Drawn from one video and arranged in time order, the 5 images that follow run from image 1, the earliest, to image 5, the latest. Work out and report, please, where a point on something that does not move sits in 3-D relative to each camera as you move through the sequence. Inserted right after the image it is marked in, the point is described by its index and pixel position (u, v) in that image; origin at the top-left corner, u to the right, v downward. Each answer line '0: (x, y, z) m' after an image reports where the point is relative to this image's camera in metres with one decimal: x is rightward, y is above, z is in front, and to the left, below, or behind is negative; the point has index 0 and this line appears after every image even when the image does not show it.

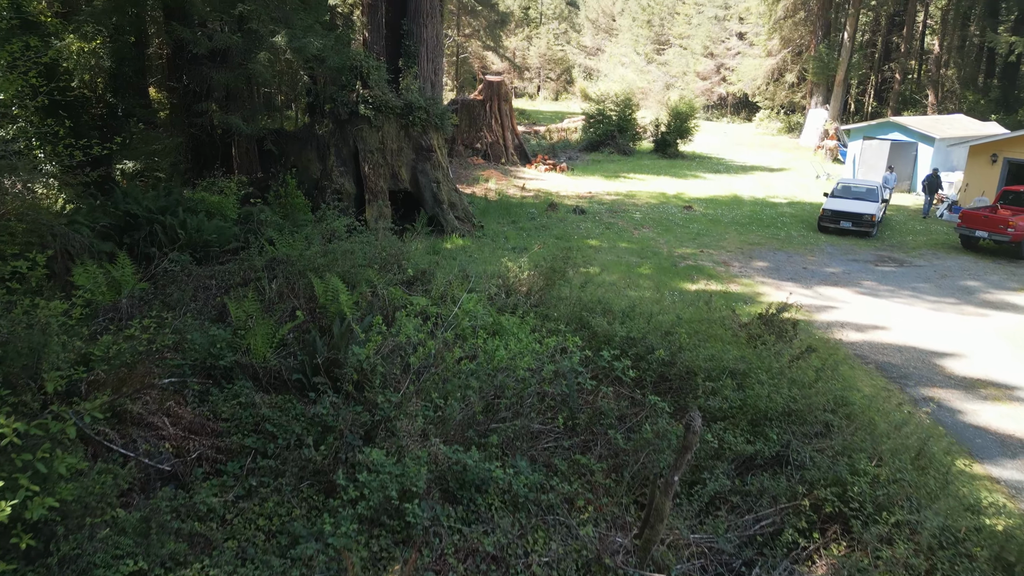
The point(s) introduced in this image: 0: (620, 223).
0: (+2.0, +1.2, +12.9) m
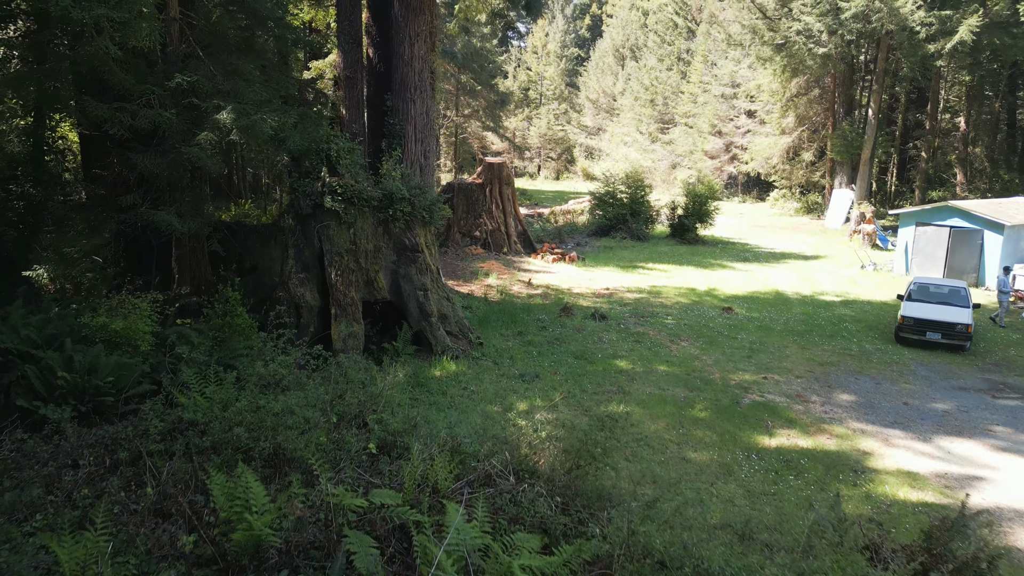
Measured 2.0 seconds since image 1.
0: (+2.1, -0.7, +10.5) m
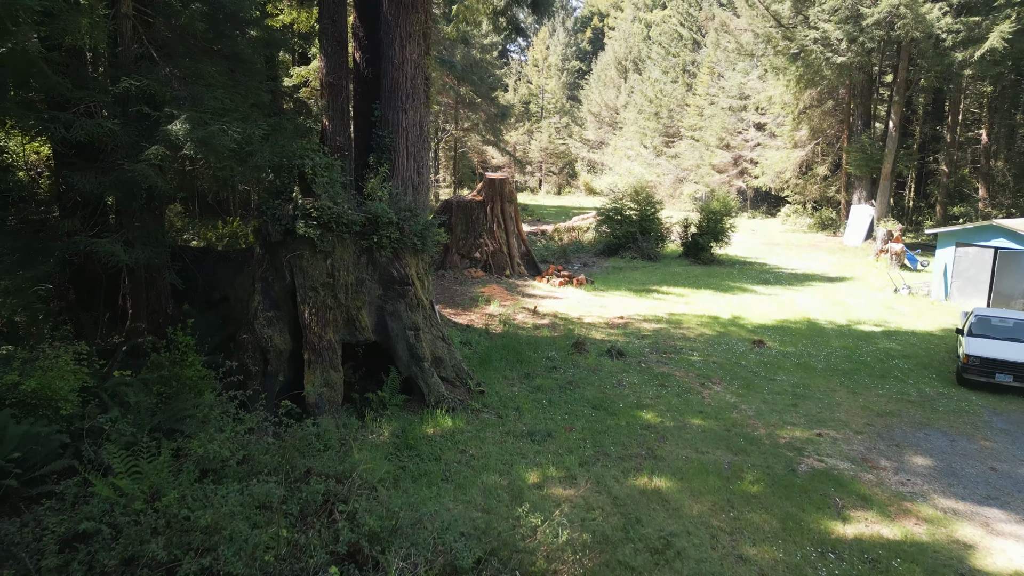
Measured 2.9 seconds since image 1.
0: (+2.2, -1.1, +9.2) m
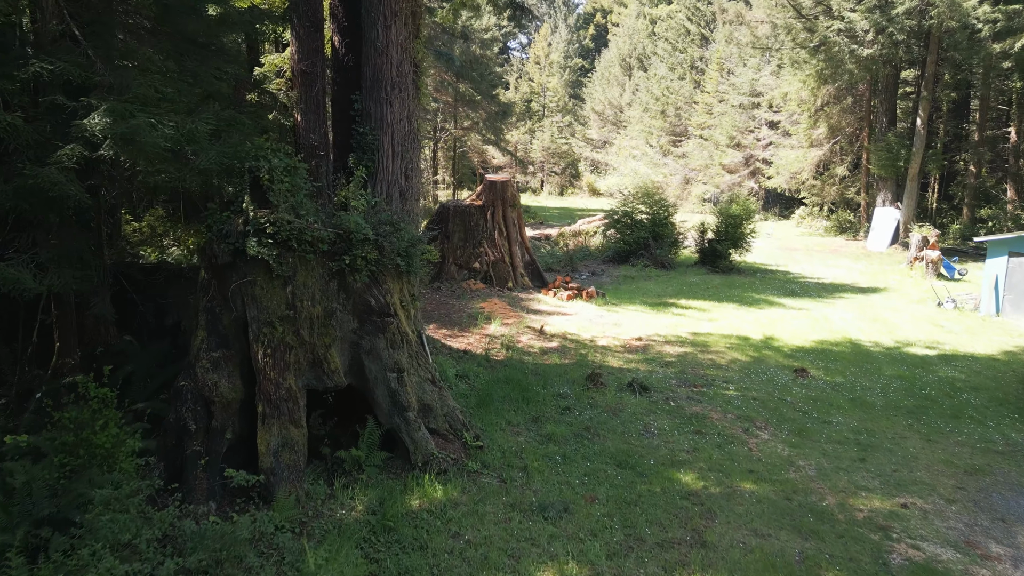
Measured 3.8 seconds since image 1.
0: (+2.2, -1.4, +7.7) m
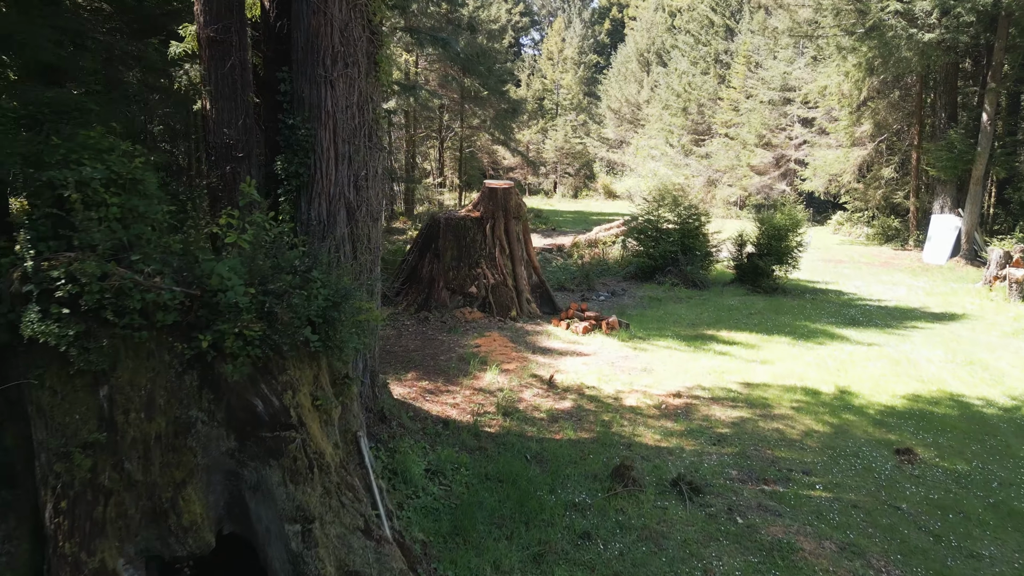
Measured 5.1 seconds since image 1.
0: (+2.2, -1.9, +5.2) m
